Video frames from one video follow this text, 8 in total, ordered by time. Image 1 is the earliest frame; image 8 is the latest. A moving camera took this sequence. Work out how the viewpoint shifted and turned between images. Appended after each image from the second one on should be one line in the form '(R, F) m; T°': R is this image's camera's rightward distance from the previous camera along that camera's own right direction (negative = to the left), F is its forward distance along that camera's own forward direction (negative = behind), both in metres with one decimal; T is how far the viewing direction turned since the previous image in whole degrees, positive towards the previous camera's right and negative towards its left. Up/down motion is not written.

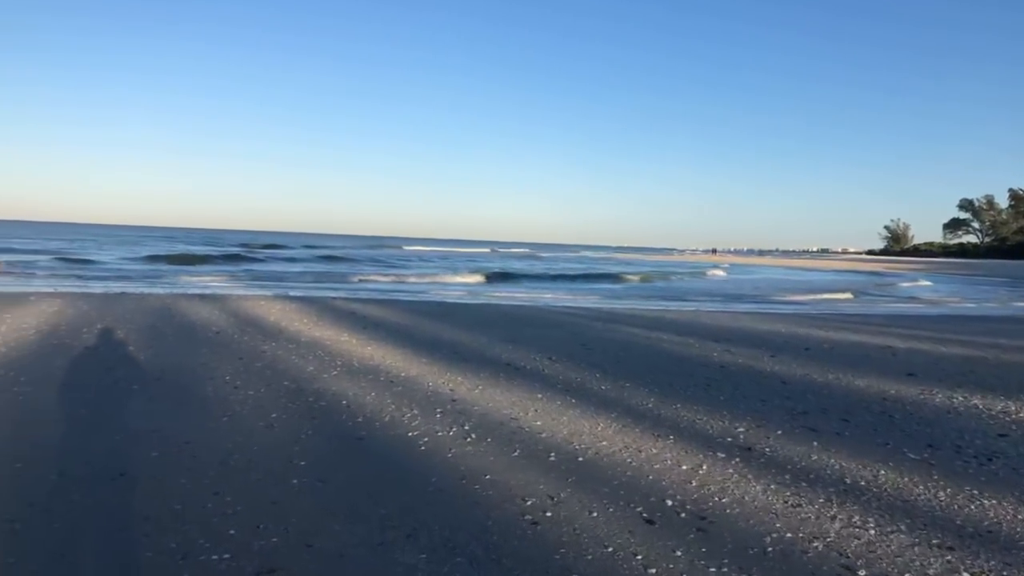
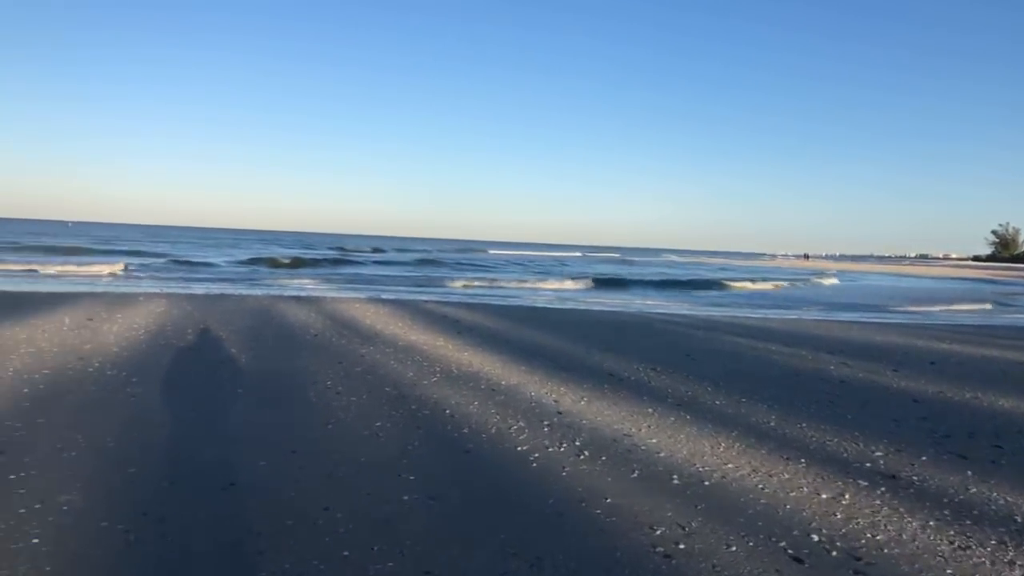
(-0.3, +0.3) m; -6°
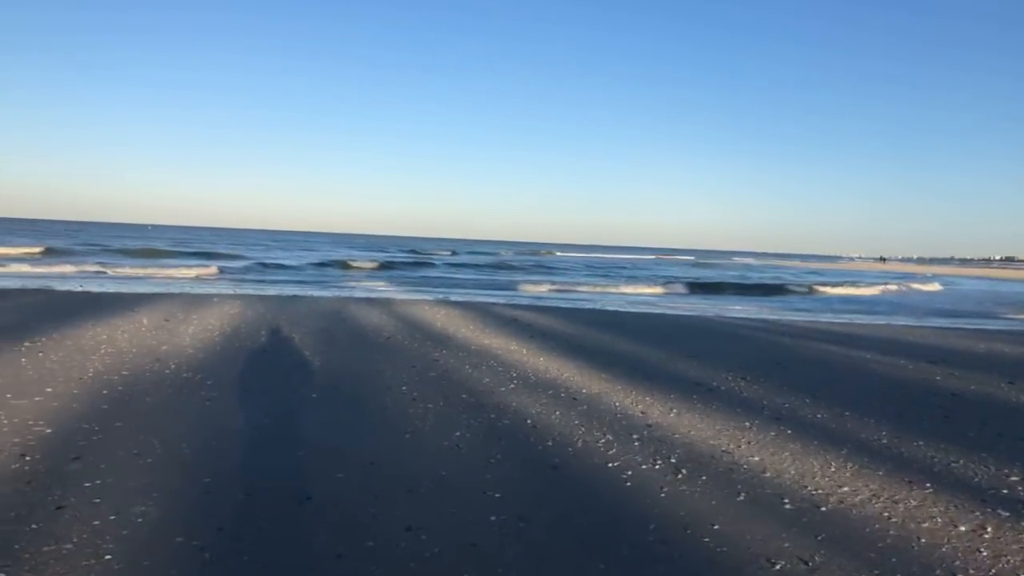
(-0.2, +0.4) m; -5°
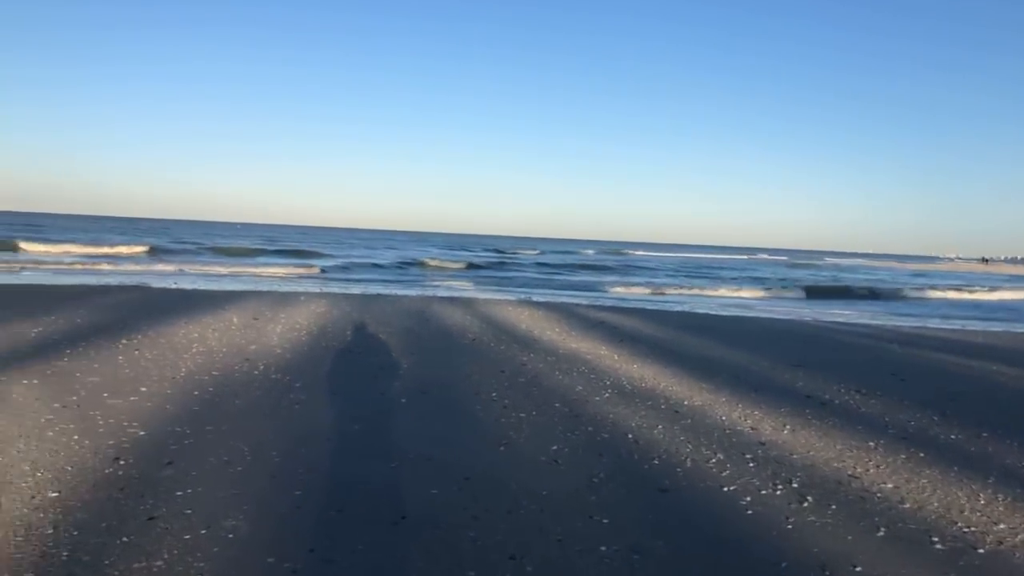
(-0.2, +0.4) m; -6°
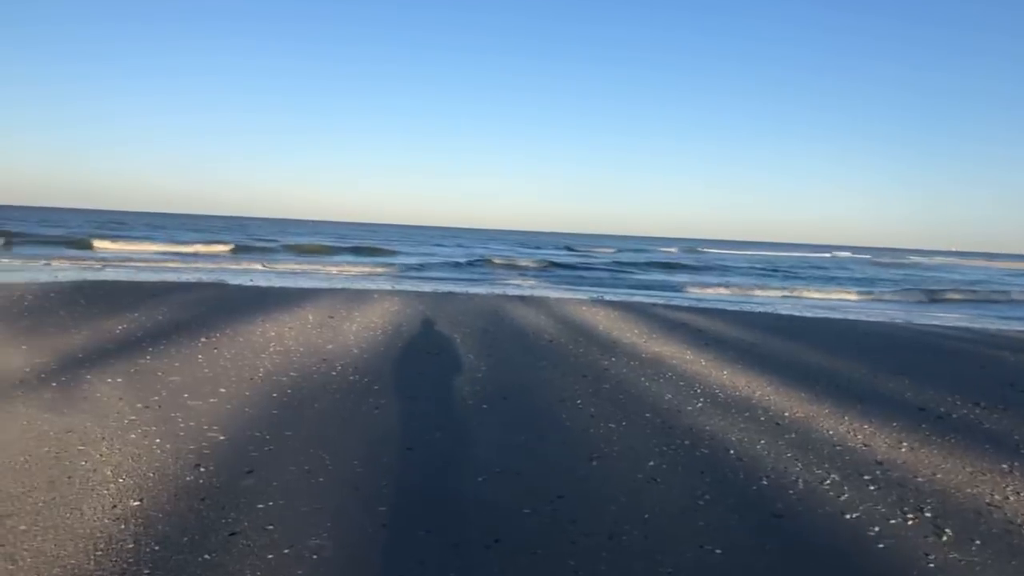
(-0.2, +0.3) m; -5°
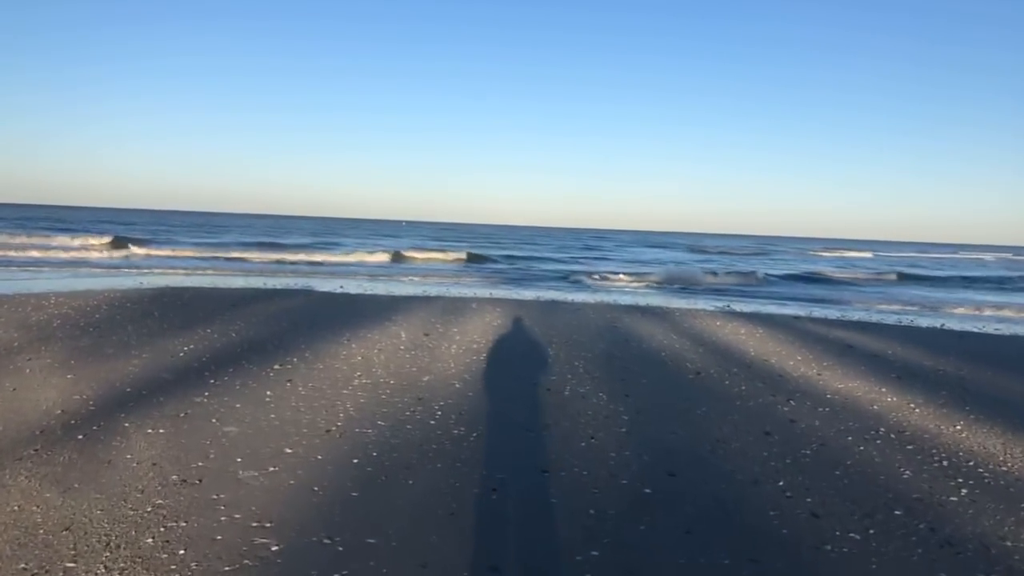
(-0.5, +1.9) m; -7°
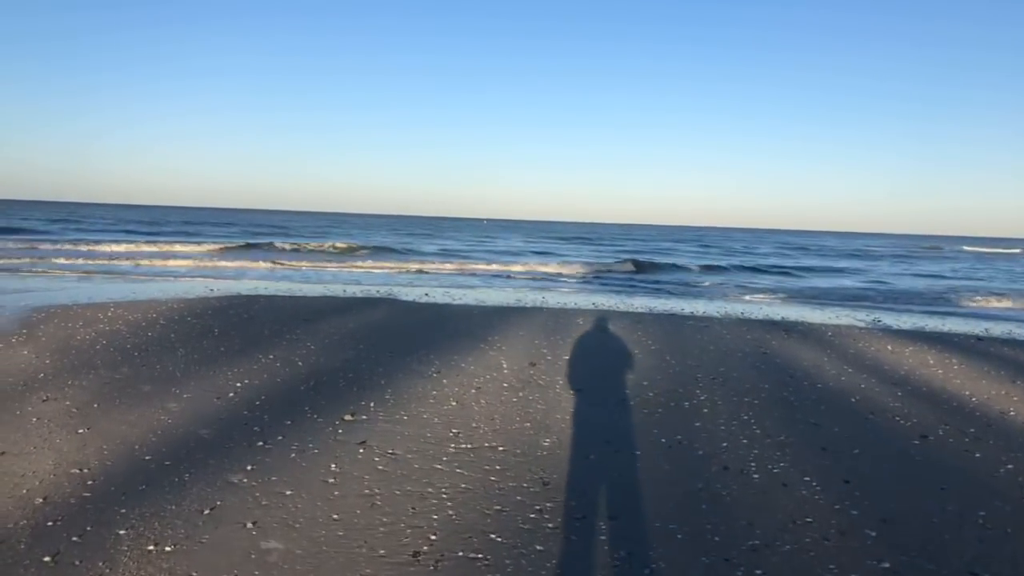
(-0.5, +2.1) m; -6°
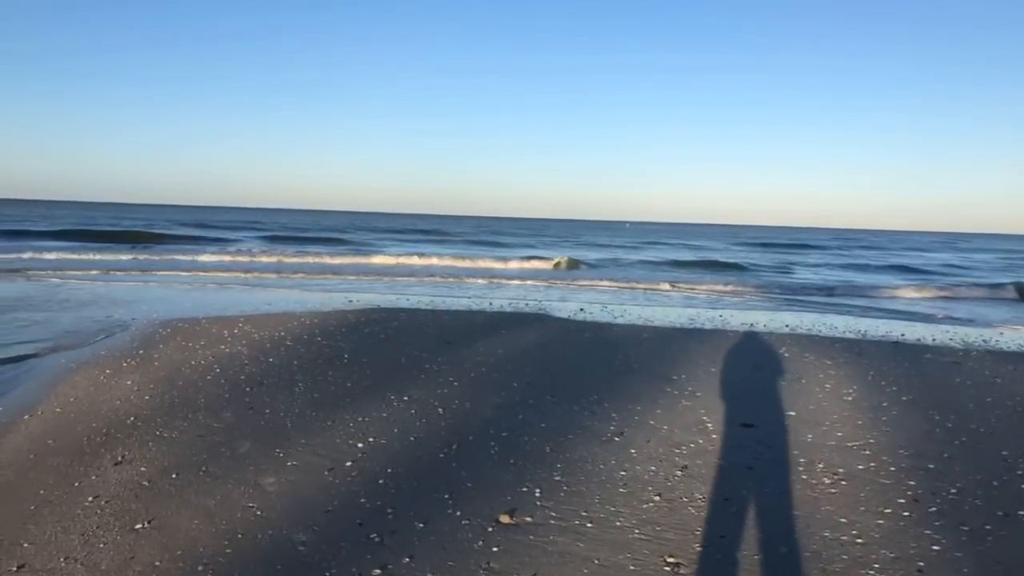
(-0.5, +2.0) m; -10°
